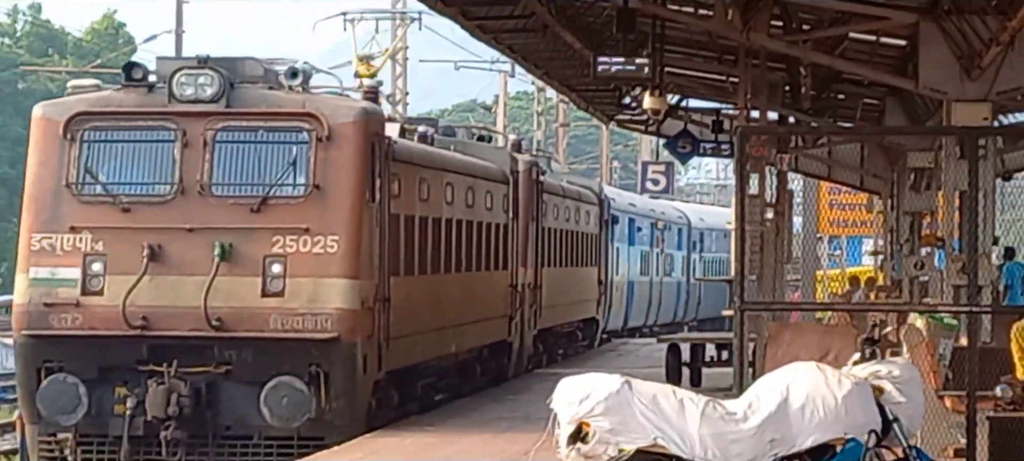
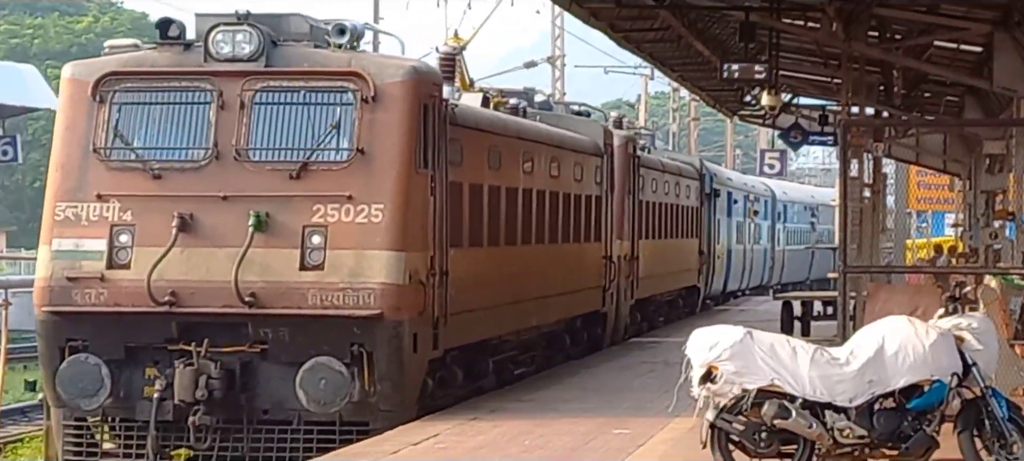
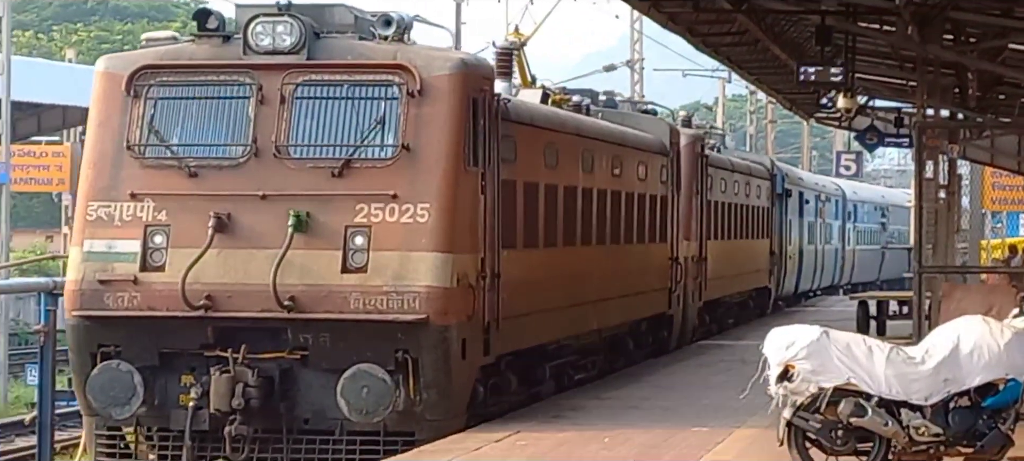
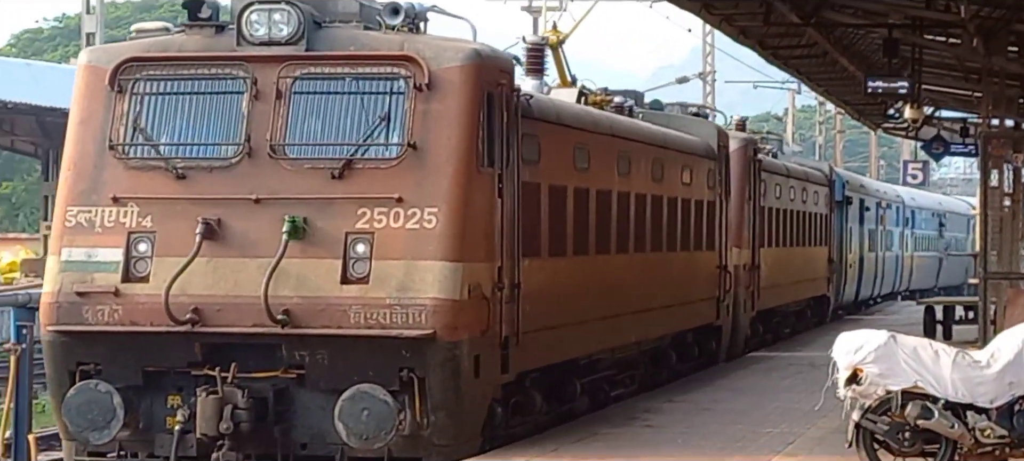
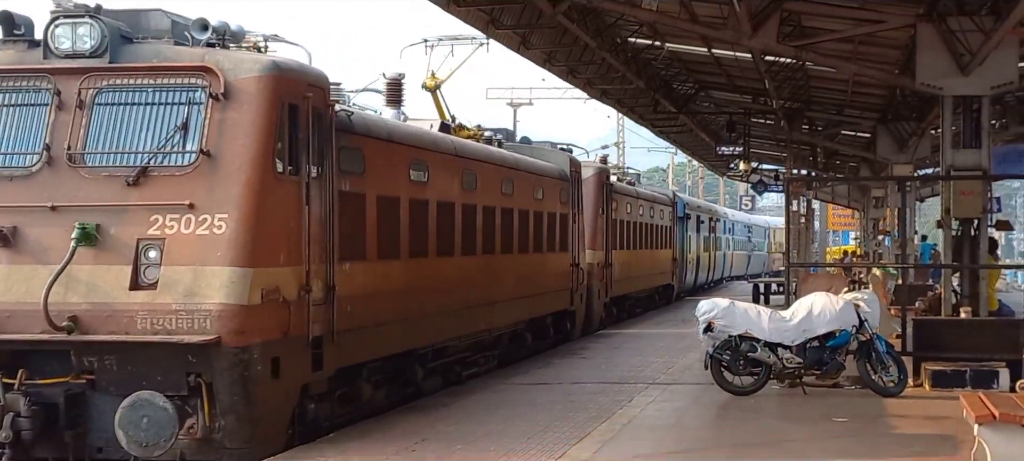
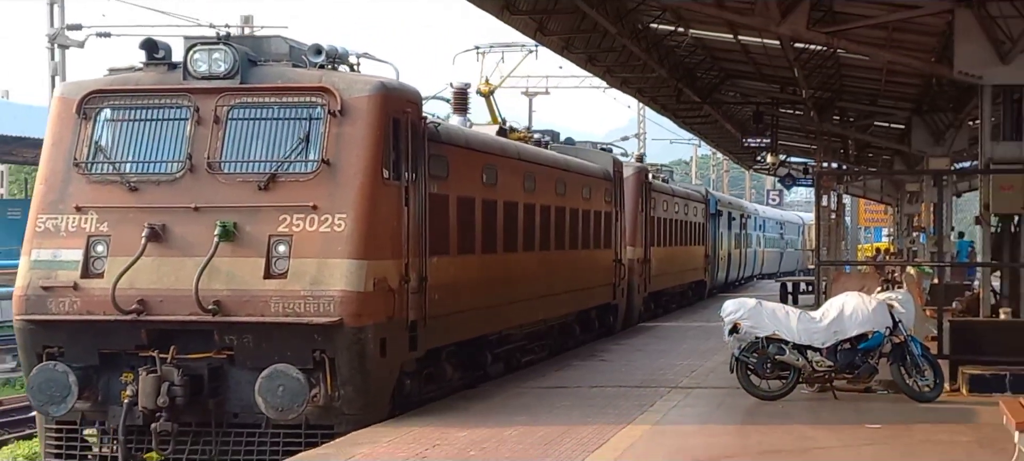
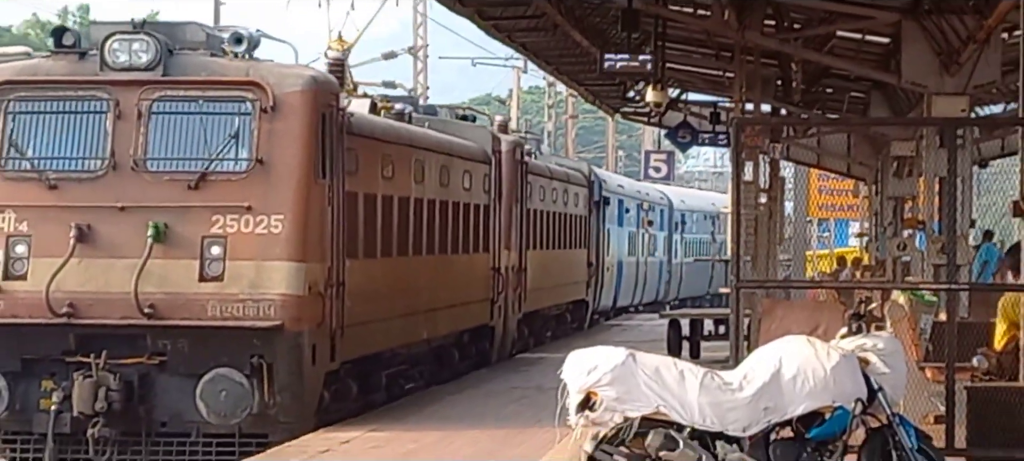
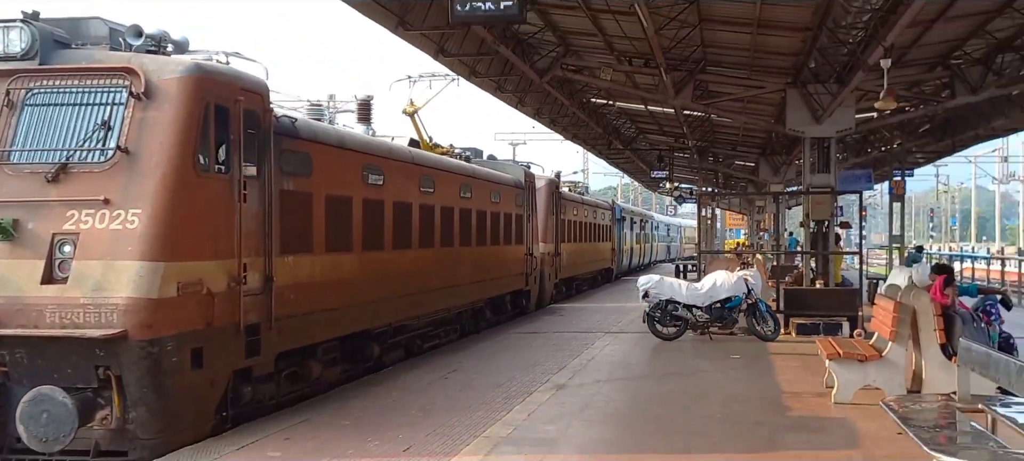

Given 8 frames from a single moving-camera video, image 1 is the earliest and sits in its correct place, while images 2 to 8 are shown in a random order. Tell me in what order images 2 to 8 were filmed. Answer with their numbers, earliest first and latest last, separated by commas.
7, 2, 3, 4, 6, 5, 8
